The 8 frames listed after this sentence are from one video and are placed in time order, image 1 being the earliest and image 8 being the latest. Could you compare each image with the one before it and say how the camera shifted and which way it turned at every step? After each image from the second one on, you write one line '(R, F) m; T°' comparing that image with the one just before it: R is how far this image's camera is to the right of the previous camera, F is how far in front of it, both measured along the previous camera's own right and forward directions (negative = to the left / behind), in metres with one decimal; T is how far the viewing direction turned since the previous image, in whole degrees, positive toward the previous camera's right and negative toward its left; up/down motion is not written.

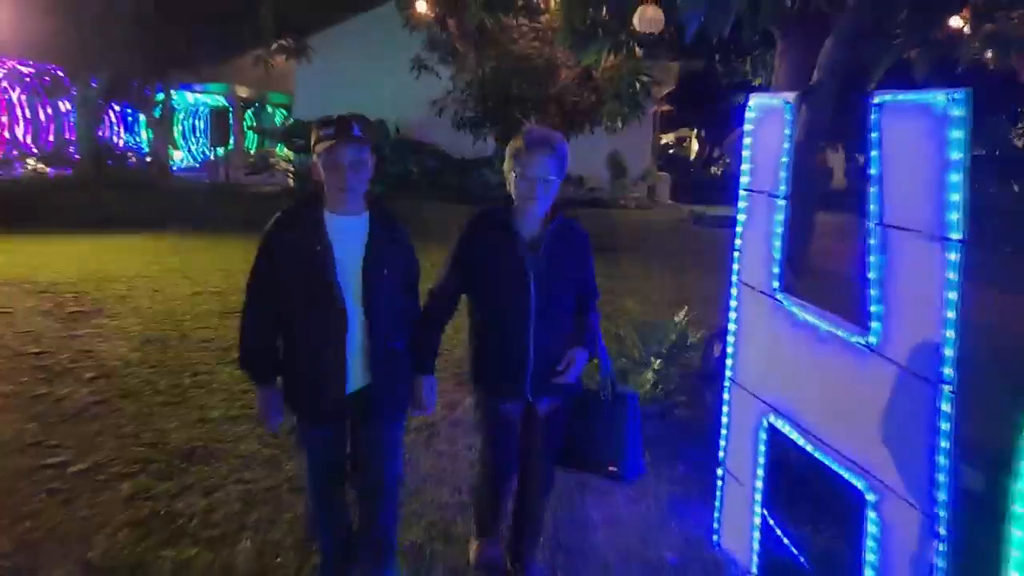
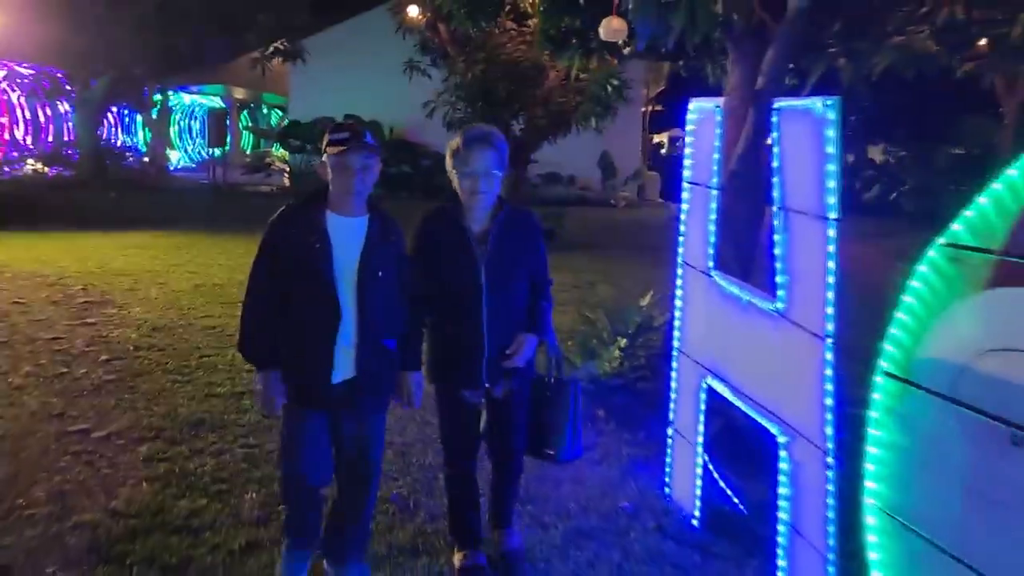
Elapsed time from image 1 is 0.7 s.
(+0.1, -0.5) m; 0°
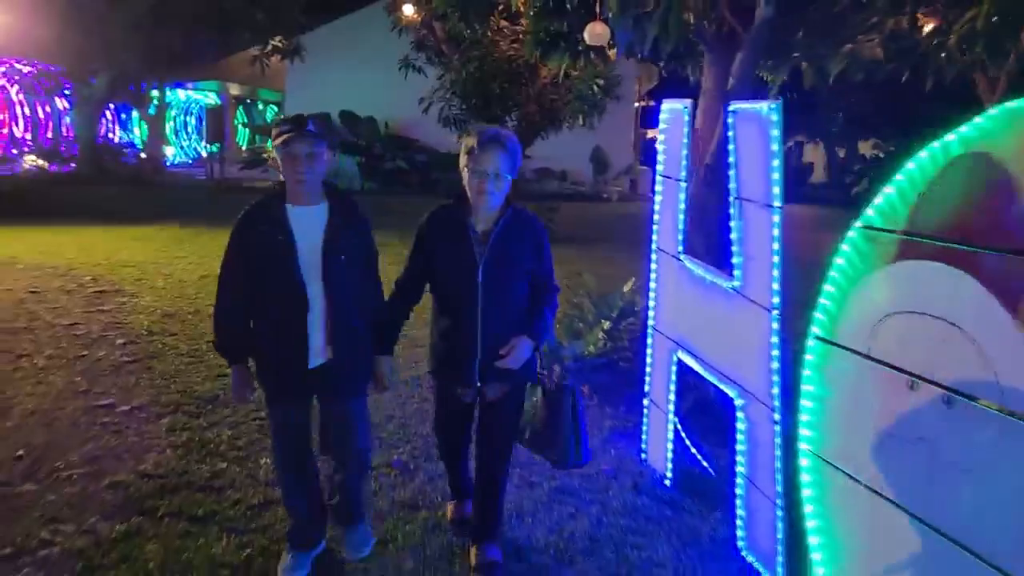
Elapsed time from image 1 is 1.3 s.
(0.0, -0.4) m; 0°
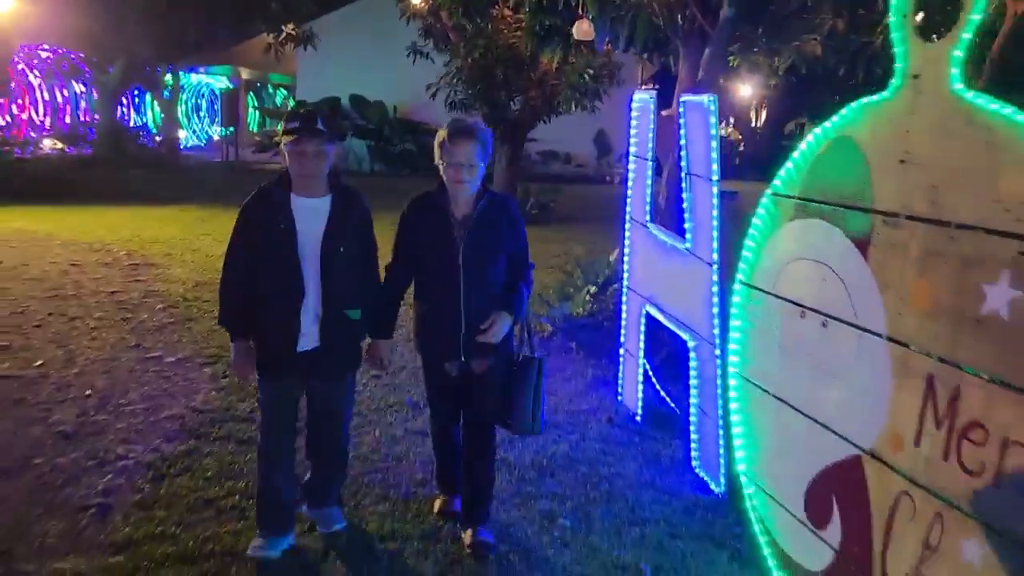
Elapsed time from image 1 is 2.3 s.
(+0.1, -0.8) m; -1°
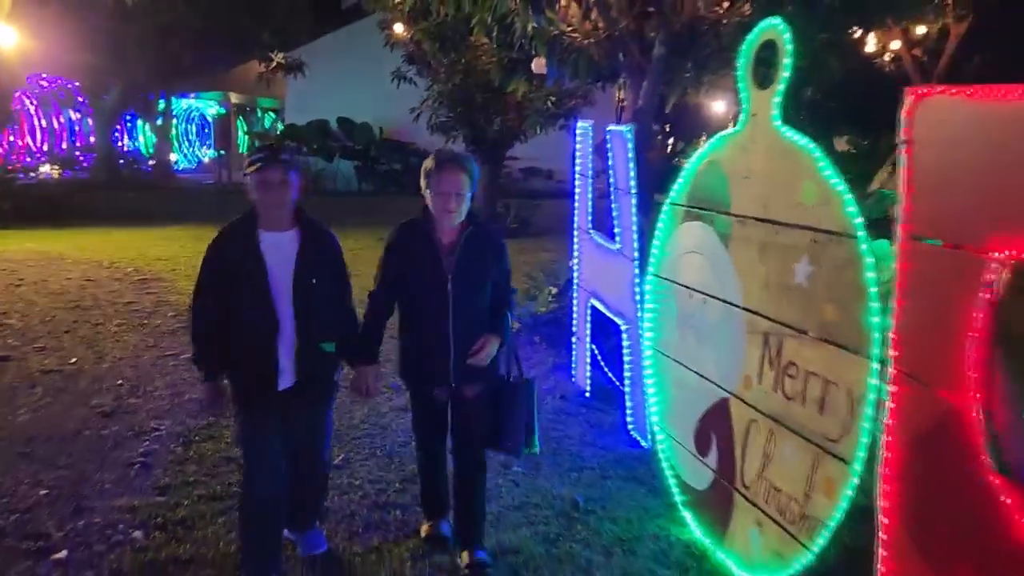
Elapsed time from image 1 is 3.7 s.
(+0.2, -1.0) m; +1°
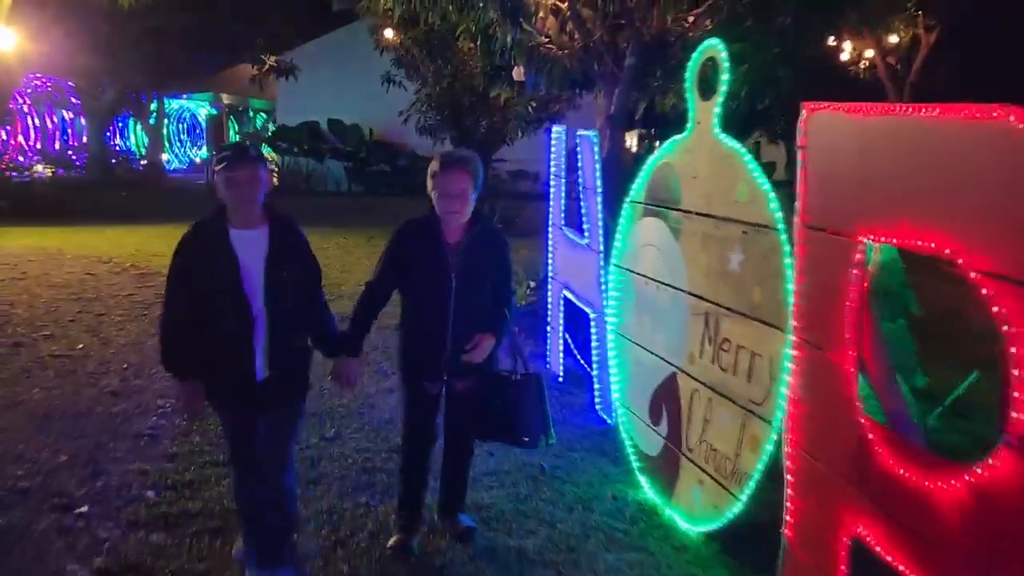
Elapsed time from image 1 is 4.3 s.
(+0.1, -0.5) m; +1°
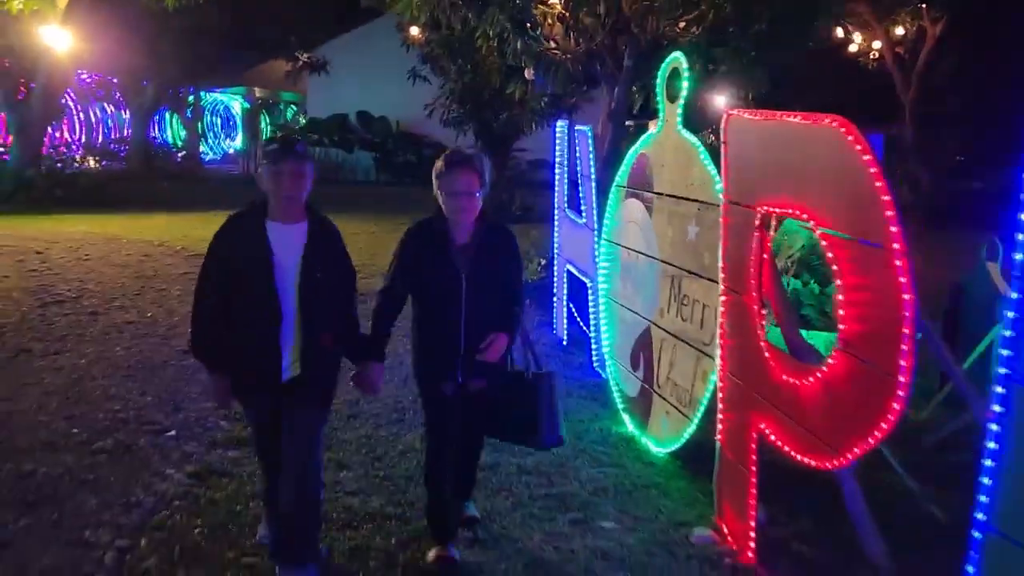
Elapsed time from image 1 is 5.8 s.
(+0.1, -1.0) m; -2°
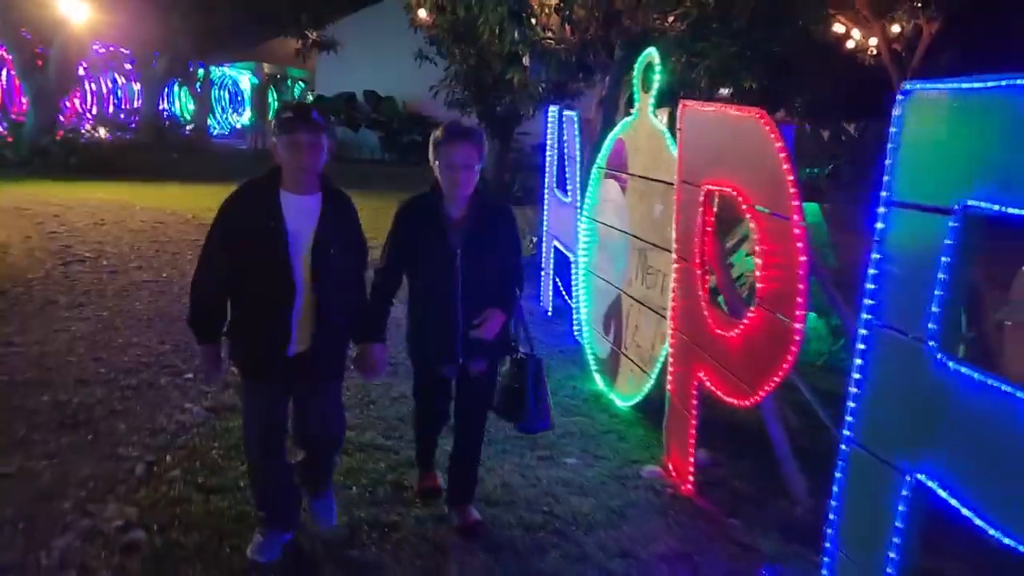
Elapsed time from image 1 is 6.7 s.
(+0.1, -0.6) m; 0°
